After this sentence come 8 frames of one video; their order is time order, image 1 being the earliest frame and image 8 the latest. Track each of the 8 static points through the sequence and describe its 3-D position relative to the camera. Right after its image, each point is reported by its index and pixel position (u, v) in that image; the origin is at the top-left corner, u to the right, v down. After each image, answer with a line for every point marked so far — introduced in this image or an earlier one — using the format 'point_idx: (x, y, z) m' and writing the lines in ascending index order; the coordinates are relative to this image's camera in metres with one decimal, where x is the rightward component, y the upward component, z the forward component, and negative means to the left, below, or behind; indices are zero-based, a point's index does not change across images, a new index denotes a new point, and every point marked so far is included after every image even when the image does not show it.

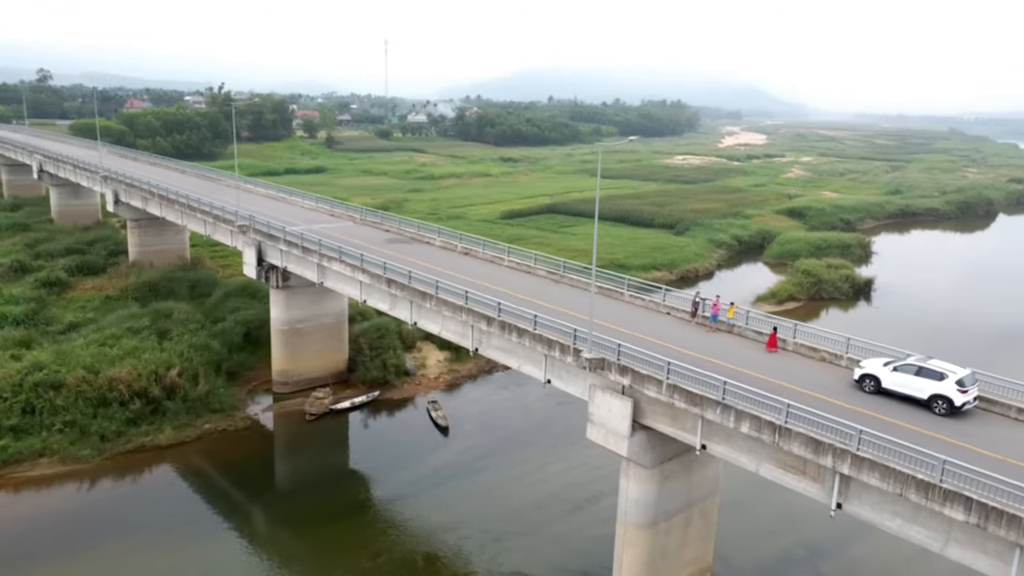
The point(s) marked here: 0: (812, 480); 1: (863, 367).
0: (+5.9, -3.8, +15.6) m
1: (+8.1, -1.8, +18.4) m
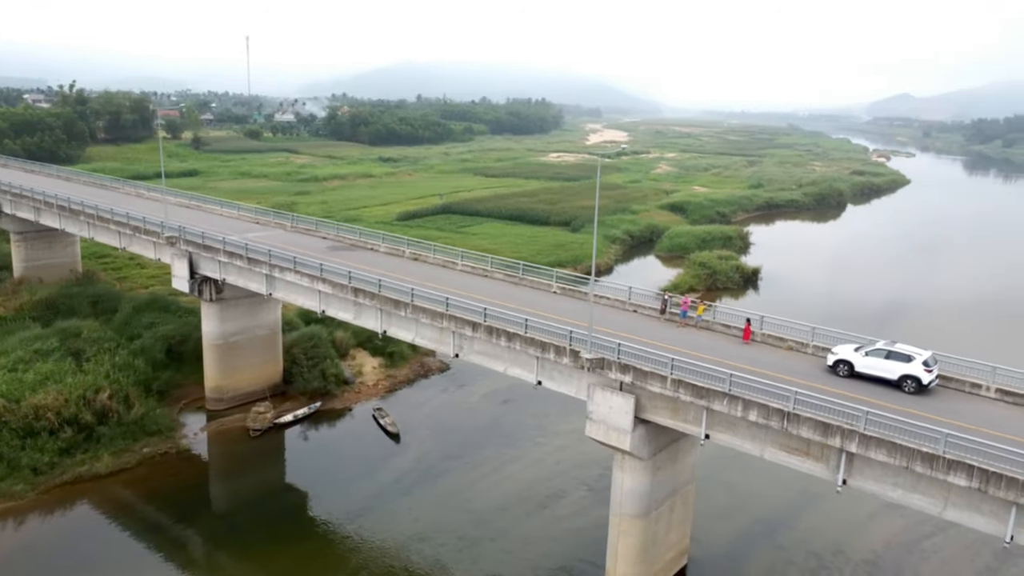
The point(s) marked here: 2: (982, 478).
0: (+6.5, -3.7, +17.1) m
1: (+8.2, -1.6, +20.2) m
2: (+8.7, -3.5, +14.7) m
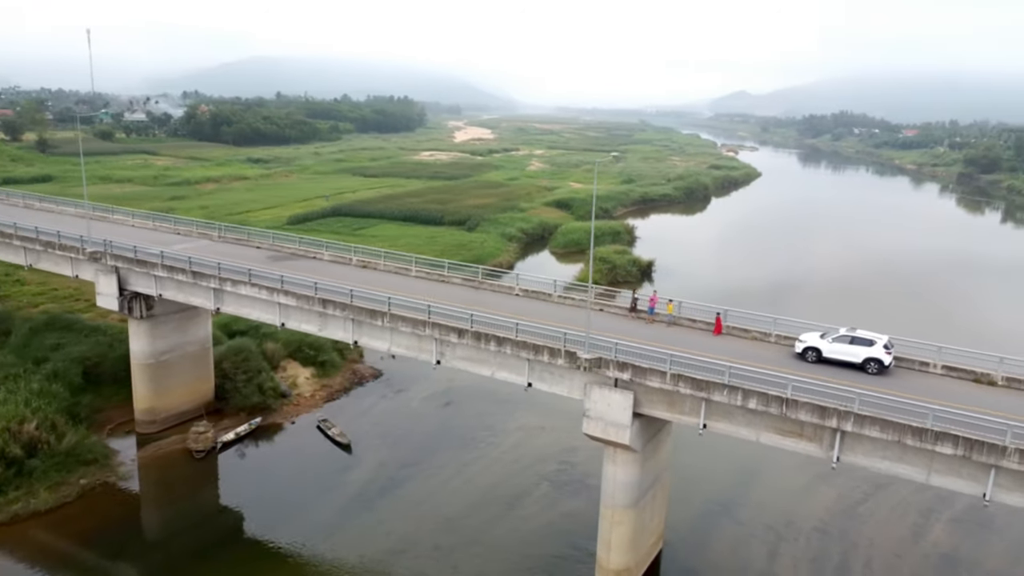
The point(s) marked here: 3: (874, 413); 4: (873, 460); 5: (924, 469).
0: (+7.0, -3.6, +18.7) m
1: (+8.0, -1.5, +22.0) m
2: (+9.5, -3.3, +16.7) m
3: (+7.9, -2.7, +17.5) m
4: (+8.2, -3.9, +18.1) m
5: (+9.0, -4.0, +17.6) m
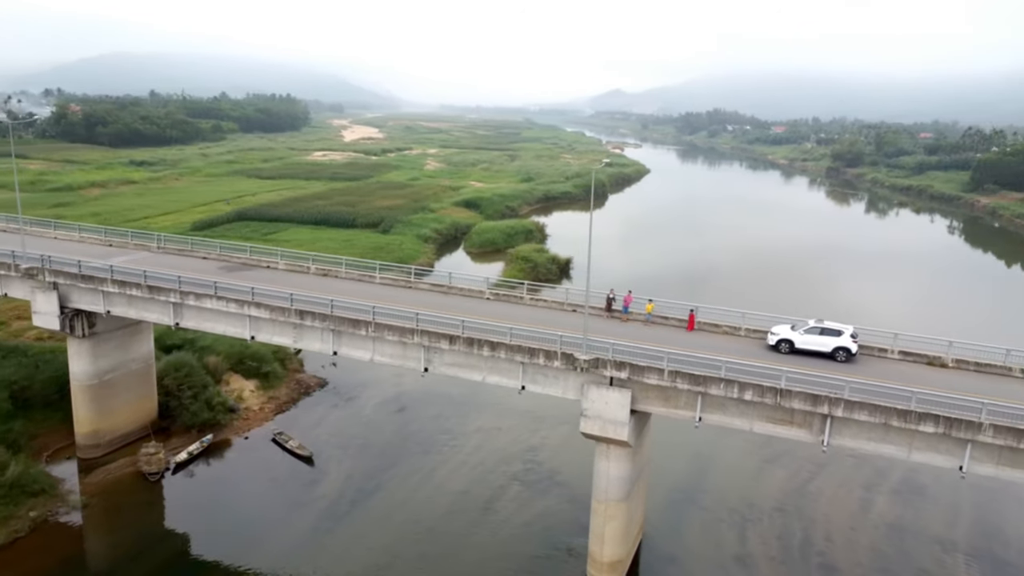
0: (+7.2, -3.5, +20.0) m
1: (+7.8, -1.3, +23.4) m
2: (+10.0, -3.1, +18.4) m
3: (+8.3, -2.6, +19.0) m
4: (+8.5, -3.8, +19.6) m
5: (+9.4, -3.8, +19.2) m
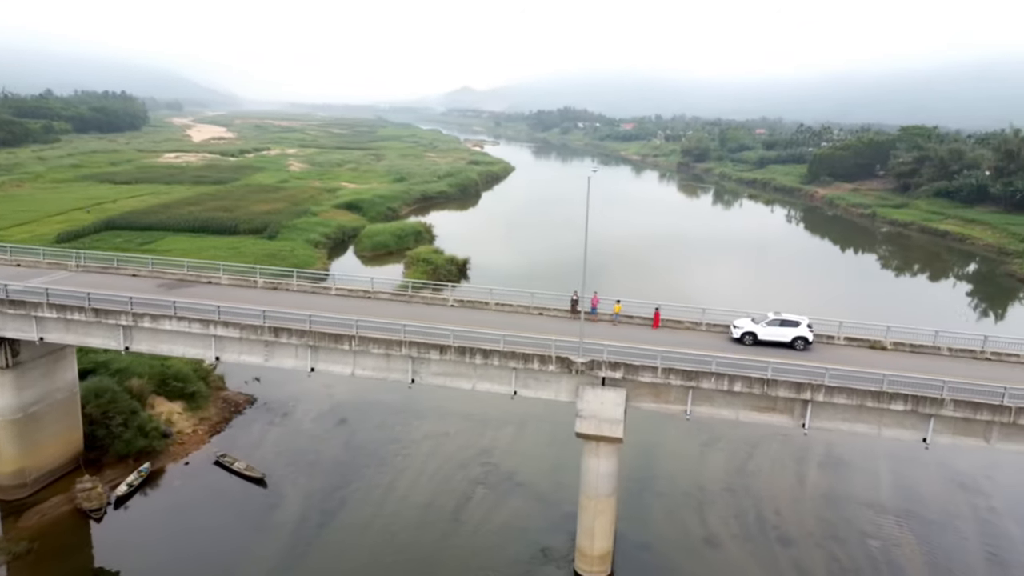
0: (+7.4, -3.4, +21.7) m
1: (+7.2, -1.2, +25.1) m
2: (+10.3, -2.9, +20.6) m
3: (+8.6, -2.5, +20.9) m
4: (+8.7, -3.6, +21.5) m
5: (+9.7, -3.6, +21.3) m
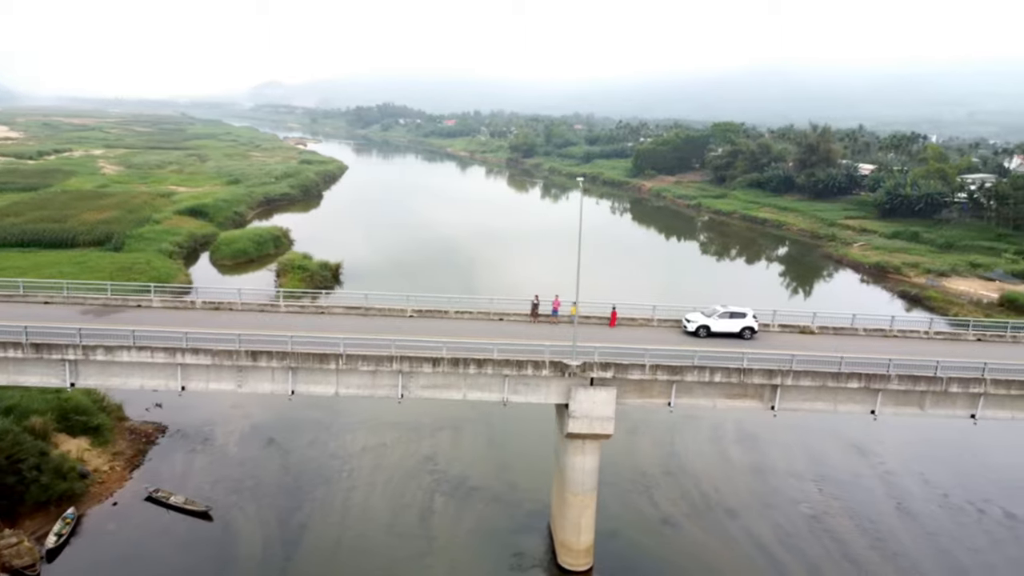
0: (+7.2, -3.3, +23.7) m
1: (+6.1, -1.1, +27.0) m
2: (+10.3, -2.7, +23.3) m
3: (+8.5, -2.3, +23.2) m
4: (+8.5, -3.4, +23.8) m
5: (+9.5, -3.4, +23.9) m
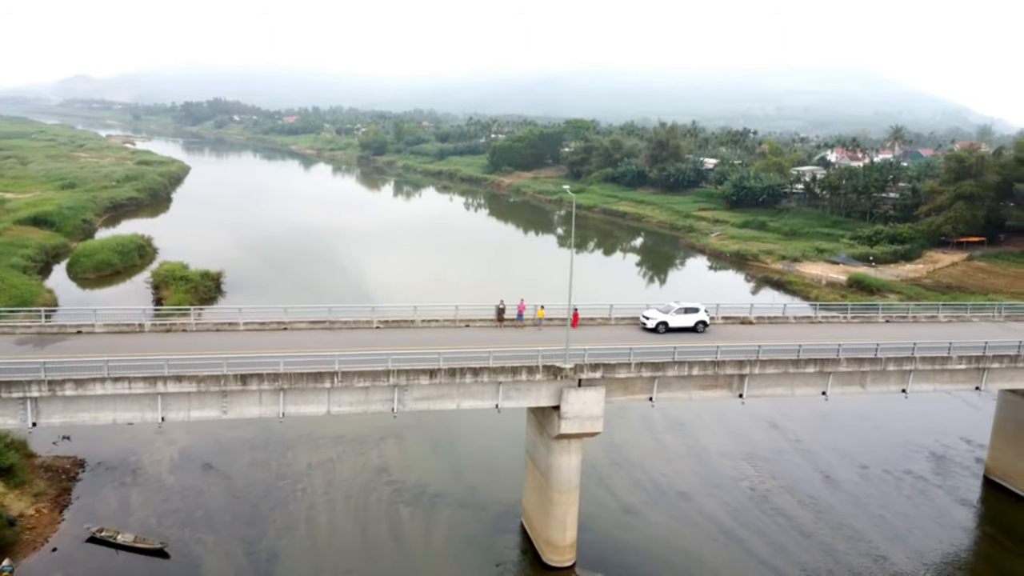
0: (+6.7, -3.2, +25.4) m
1: (+5.0, -1.1, +28.4) m
2: (+9.9, -2.4, +25.6) m
3: (+8.1, -2.1, +25.1) m
4: (+8.1, -3.3, +25.7) m
5: (+9.0, -3.2, +26.0) m
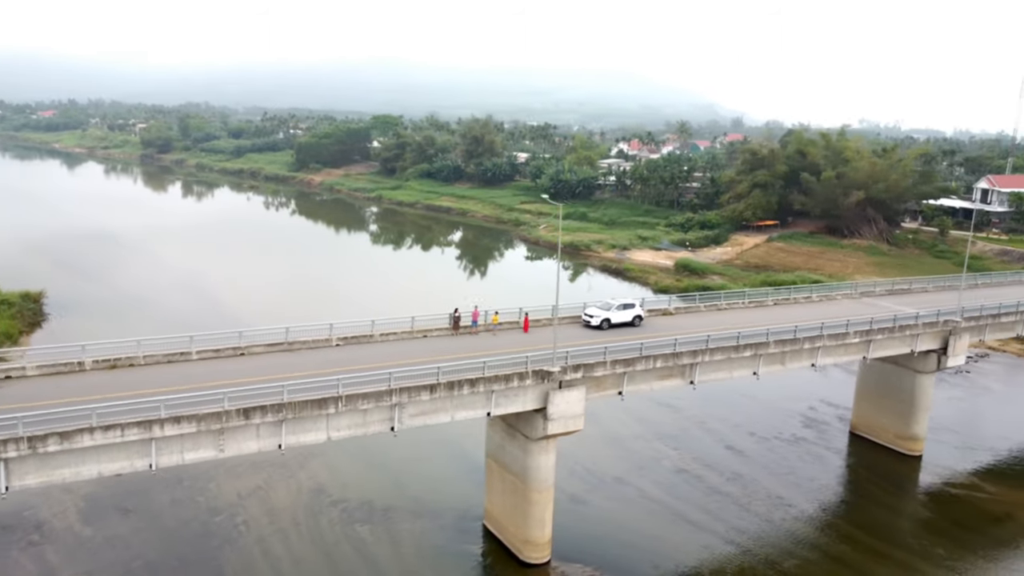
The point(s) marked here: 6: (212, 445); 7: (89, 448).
0: (+5.7, -3.1, +27.4) m
1: (+3.1, -1.0, +29.8) m
2: (+8.6, -2.1, +28.4) m
3: (+7.0, -1.9, +27.5) m
4: (+6.9, -3.1, +28.1) m
5: (+7.8, -3.0, +28.6) m
6: (-7.5, -3.9, +19.9) m
7: (-9.8, -3.7, +18.4) m
